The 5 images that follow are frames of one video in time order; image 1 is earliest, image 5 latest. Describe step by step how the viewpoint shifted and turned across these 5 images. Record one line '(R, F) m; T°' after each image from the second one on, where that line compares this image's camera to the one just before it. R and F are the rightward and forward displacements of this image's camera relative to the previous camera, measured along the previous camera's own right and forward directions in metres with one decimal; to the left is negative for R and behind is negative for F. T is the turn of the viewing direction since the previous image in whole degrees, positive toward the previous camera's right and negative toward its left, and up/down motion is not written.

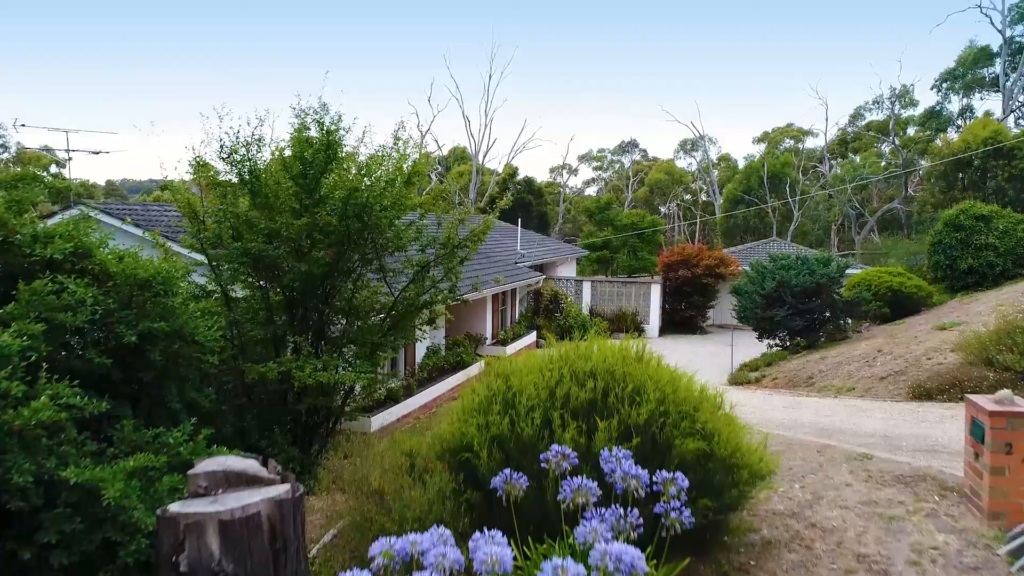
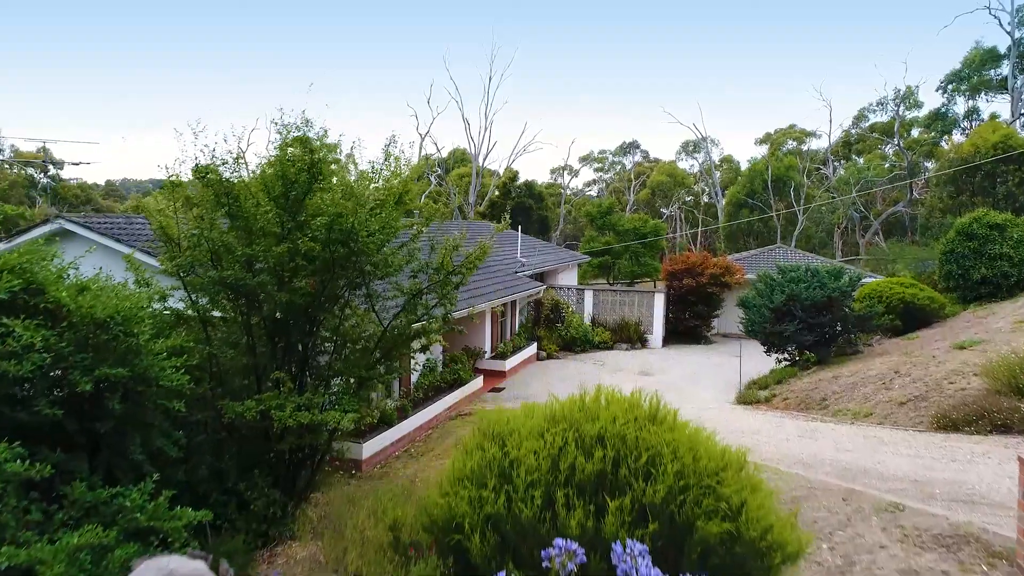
(0.0, +0.5) m; 0°
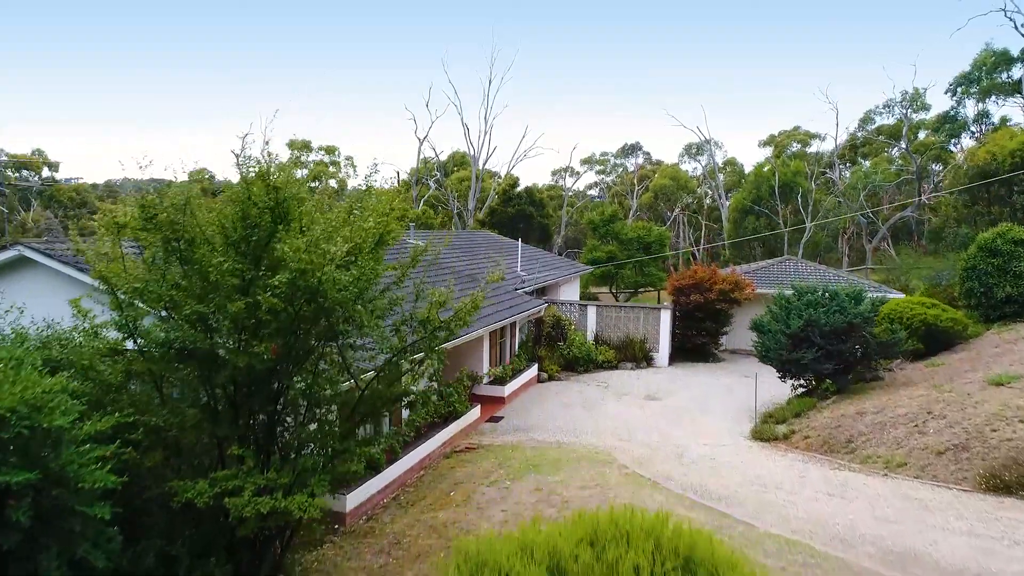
(0.0, +0.9) m; 0°
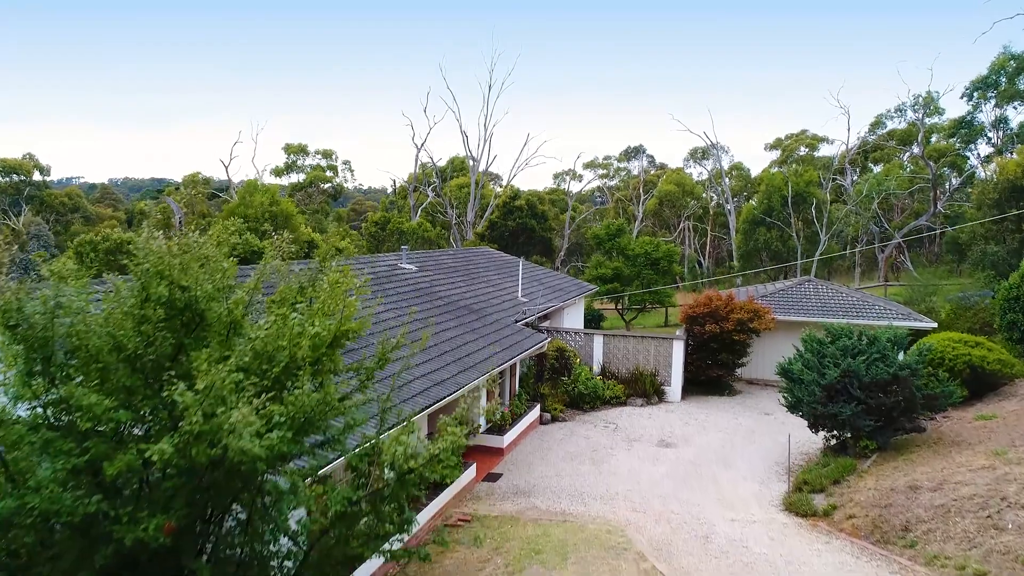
(0.0, +1.5) m; 0°
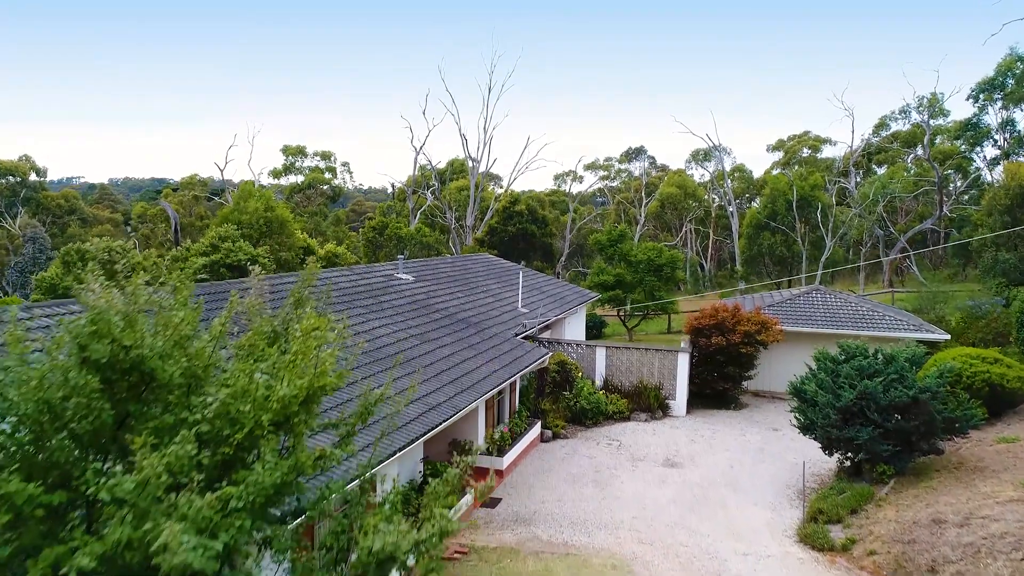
(0.0, +0.6) m; 0°
